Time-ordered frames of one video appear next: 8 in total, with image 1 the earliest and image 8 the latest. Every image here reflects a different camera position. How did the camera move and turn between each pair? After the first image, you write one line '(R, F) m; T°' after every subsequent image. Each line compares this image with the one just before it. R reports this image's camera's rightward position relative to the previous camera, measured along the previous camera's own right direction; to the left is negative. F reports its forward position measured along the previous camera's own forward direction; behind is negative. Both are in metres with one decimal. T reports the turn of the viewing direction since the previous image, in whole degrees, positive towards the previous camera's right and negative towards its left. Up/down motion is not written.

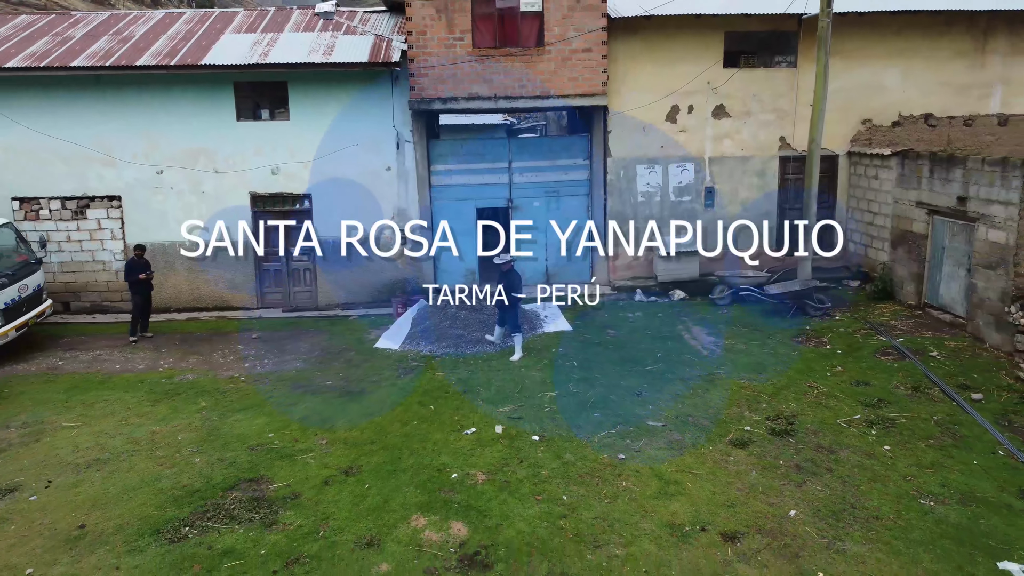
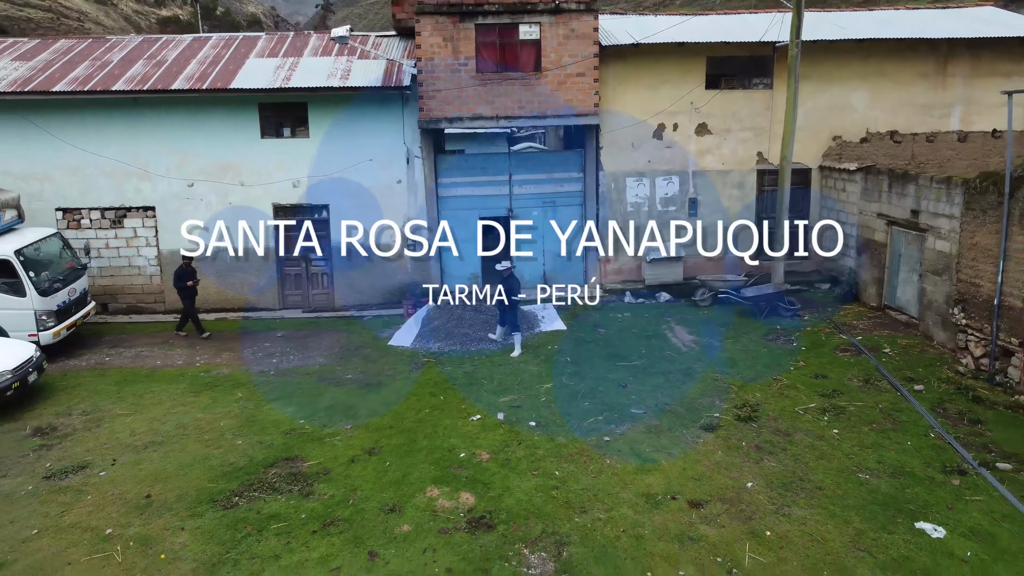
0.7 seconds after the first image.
(0.0, -1.0) m; 0°
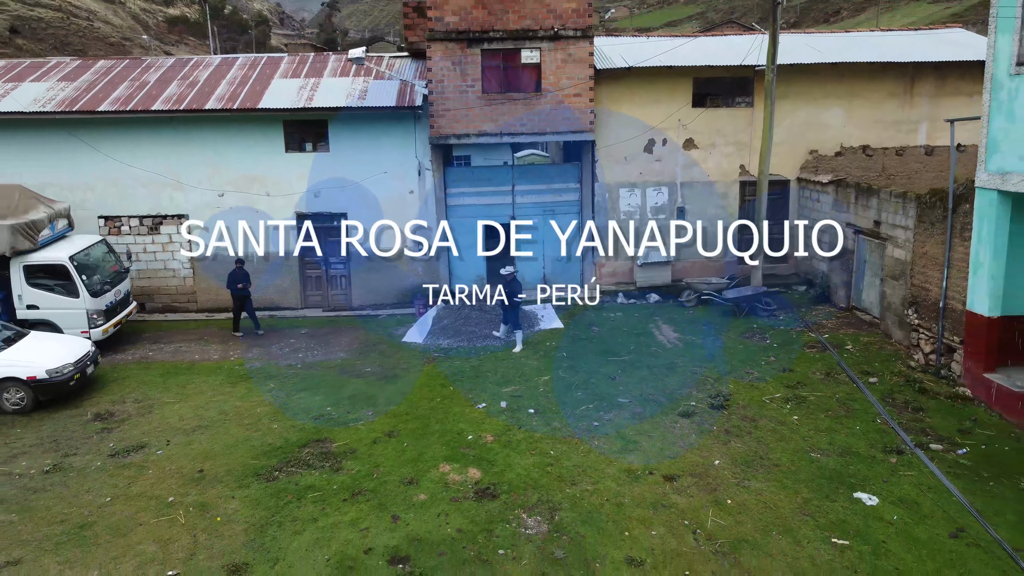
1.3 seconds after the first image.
(0.0, -1.1) m; 0°
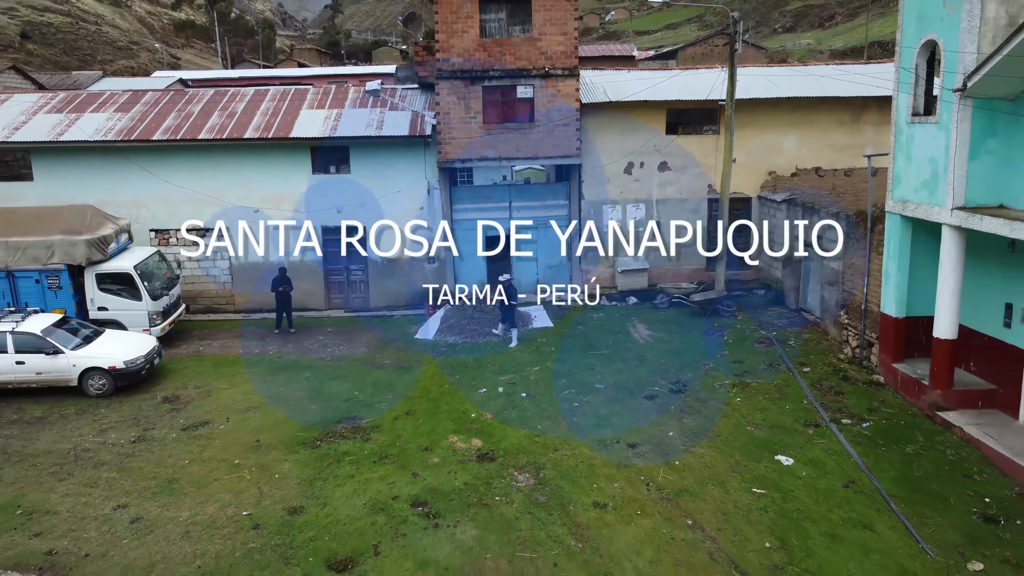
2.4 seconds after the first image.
(+0.1, -2.0) m; 0°
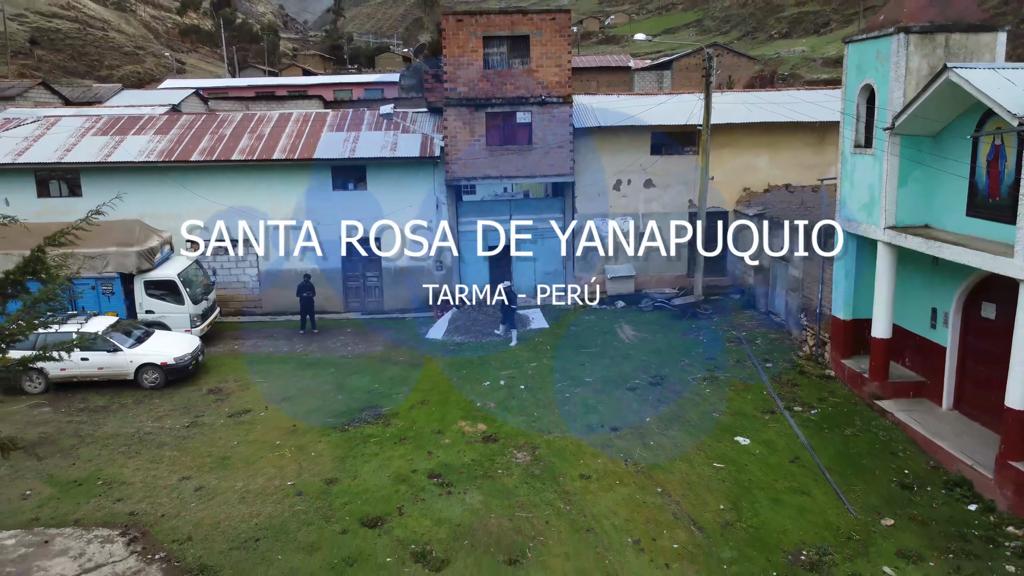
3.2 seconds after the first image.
(0.0, -1.7) m; 0°
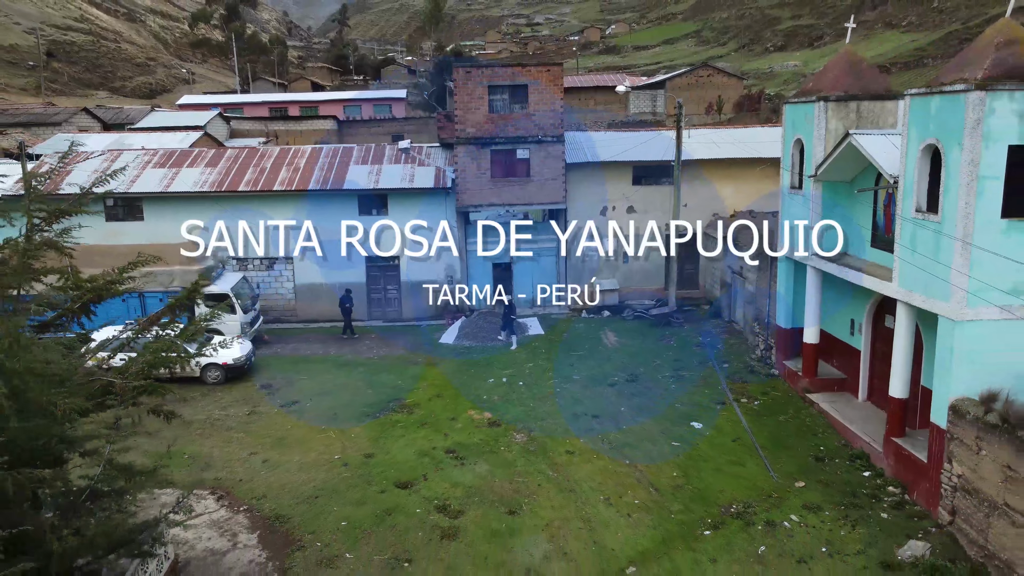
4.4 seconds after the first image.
(0.0, -2.7) m; 0°
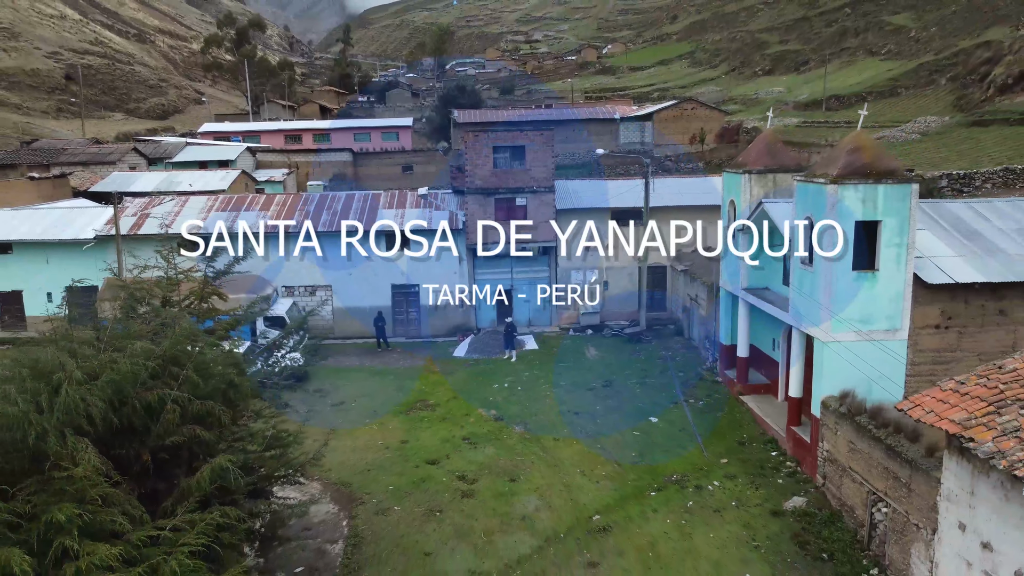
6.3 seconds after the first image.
(0.0, -4.1) m; 0°
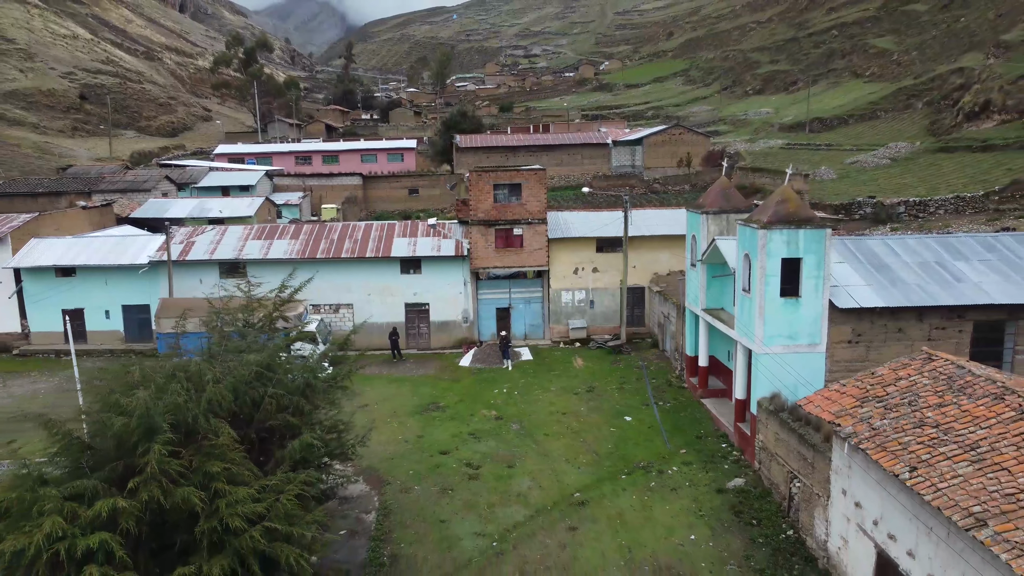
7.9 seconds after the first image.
(0.0, -3.5) m; 0°
